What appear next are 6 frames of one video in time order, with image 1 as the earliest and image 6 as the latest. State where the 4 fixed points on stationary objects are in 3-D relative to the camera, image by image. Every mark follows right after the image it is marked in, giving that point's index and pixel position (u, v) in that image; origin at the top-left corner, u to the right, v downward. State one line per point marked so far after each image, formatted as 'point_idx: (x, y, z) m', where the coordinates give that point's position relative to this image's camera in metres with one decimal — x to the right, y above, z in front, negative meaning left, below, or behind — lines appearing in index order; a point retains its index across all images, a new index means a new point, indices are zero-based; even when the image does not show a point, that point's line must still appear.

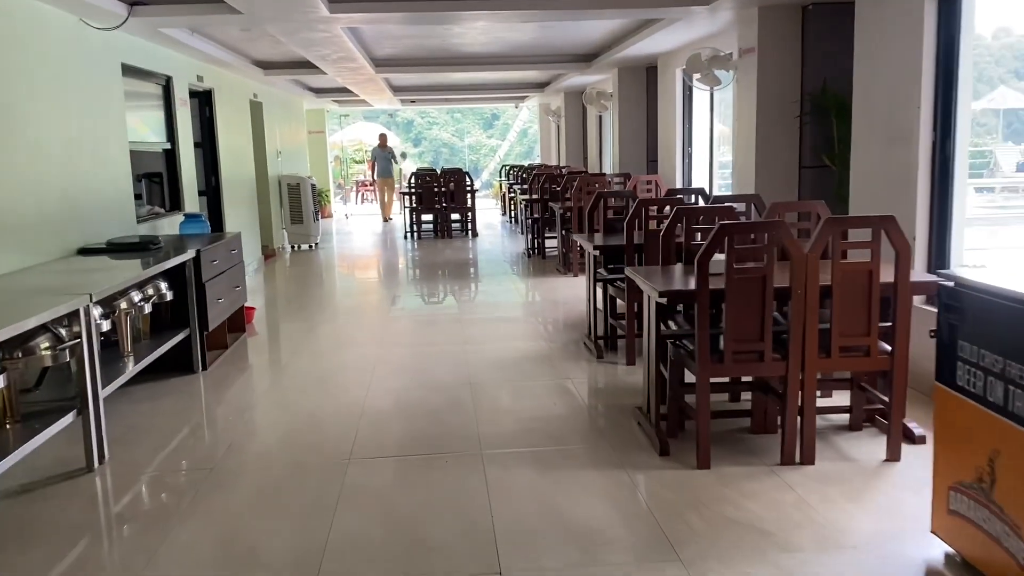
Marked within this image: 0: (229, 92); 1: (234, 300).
0: (-2.7, +1.9, +8.4) m
1: (-1.7, -0.1, +5.5) m
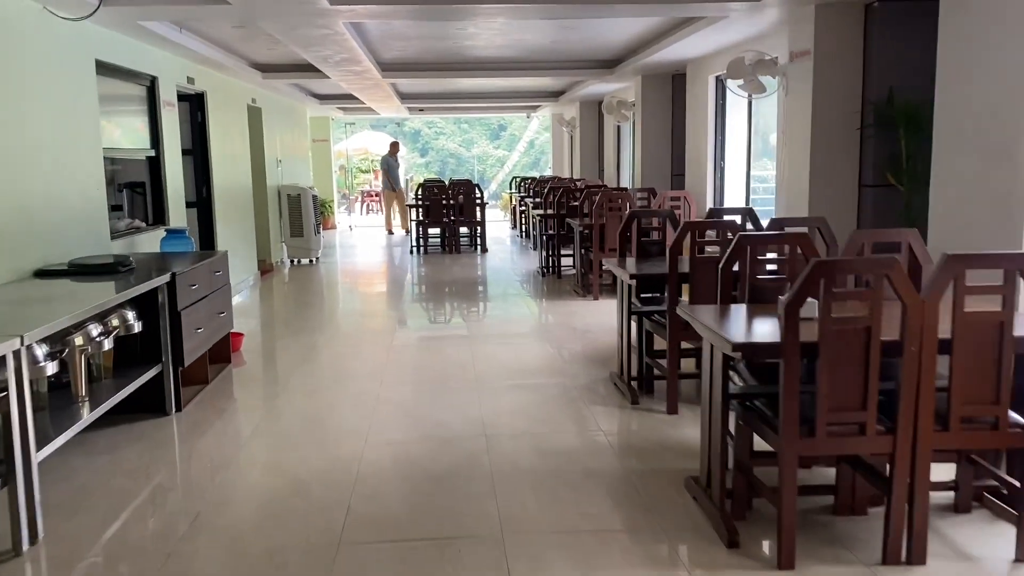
0: (-2.6, +1.7, +7.8) m
1: (-1.6, -0.2, +4.8) m
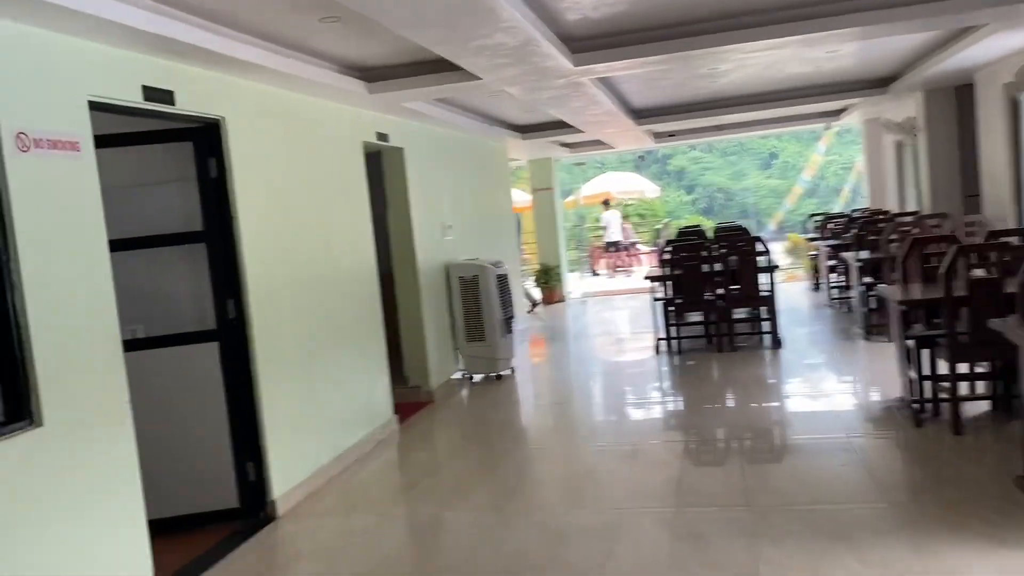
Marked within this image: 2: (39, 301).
0: (-1.1, +0.8, +4.3) m
1: (-1.0, -1.0, +1.1) m
2: (-1.4, 0.0, +2.6) m
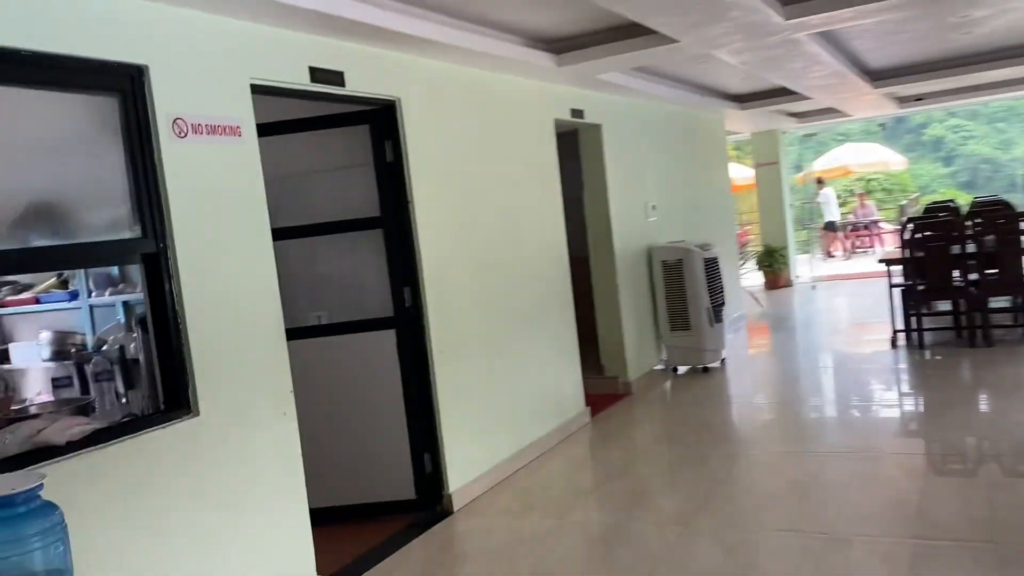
0: (-0.2, +0.9, +4.1) m
1: (-1.0, -1.0, +1.1) m
2: (-0.9, 0.0, +2.6) m
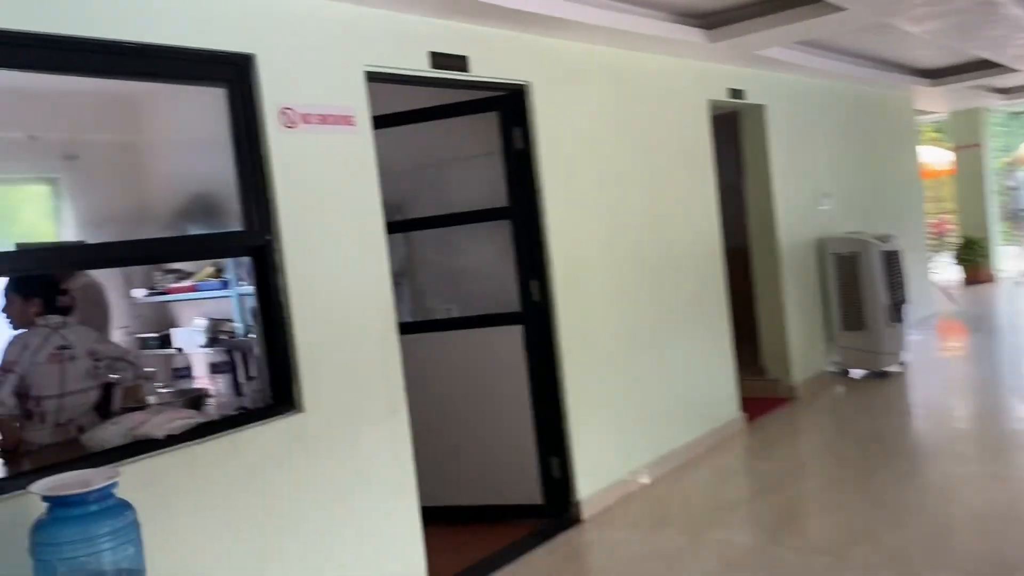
0: (+0.4, +0.9, +3.9) m
1: (-0.9, -1.0, +1.1) m
2: (-0.6, 0.0, +2.6) m
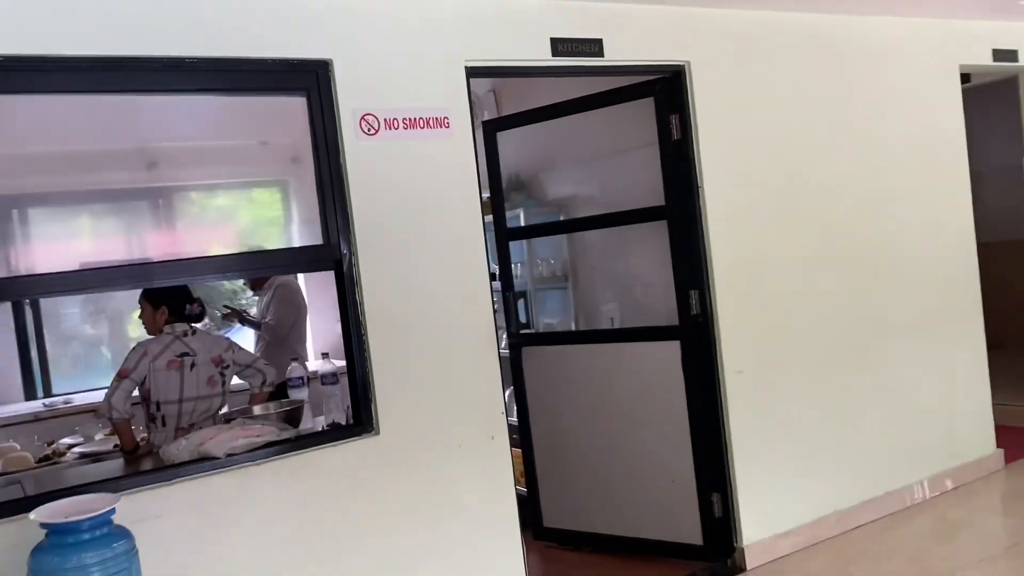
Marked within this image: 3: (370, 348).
0: (+1.1, +0.9, +3.3) m
1: (-1.2, -1.0, +1.2) m
2: (-0.3, 0.0, +2.4) m
3: (-0.4, -0.2, +2.4) m
